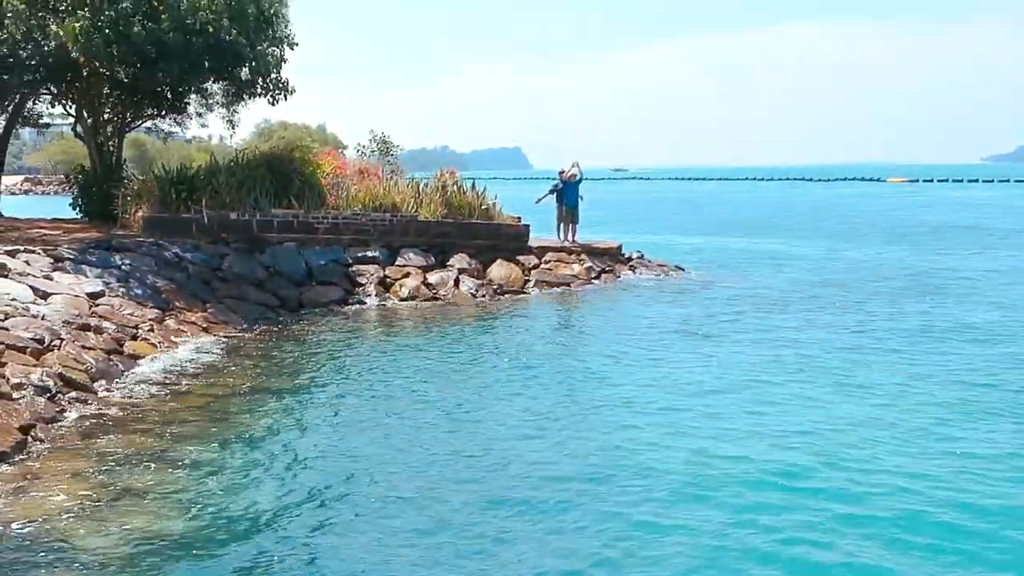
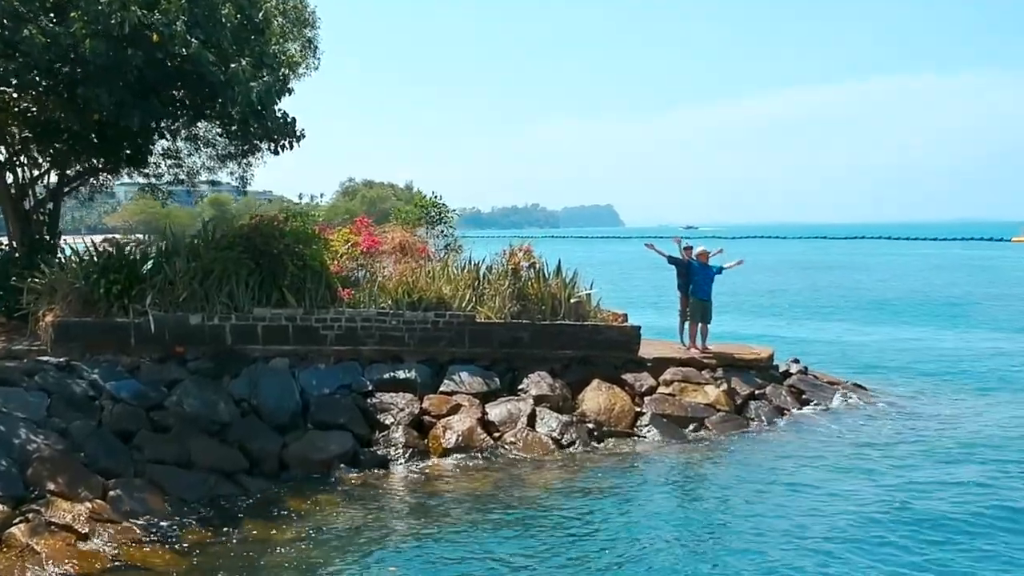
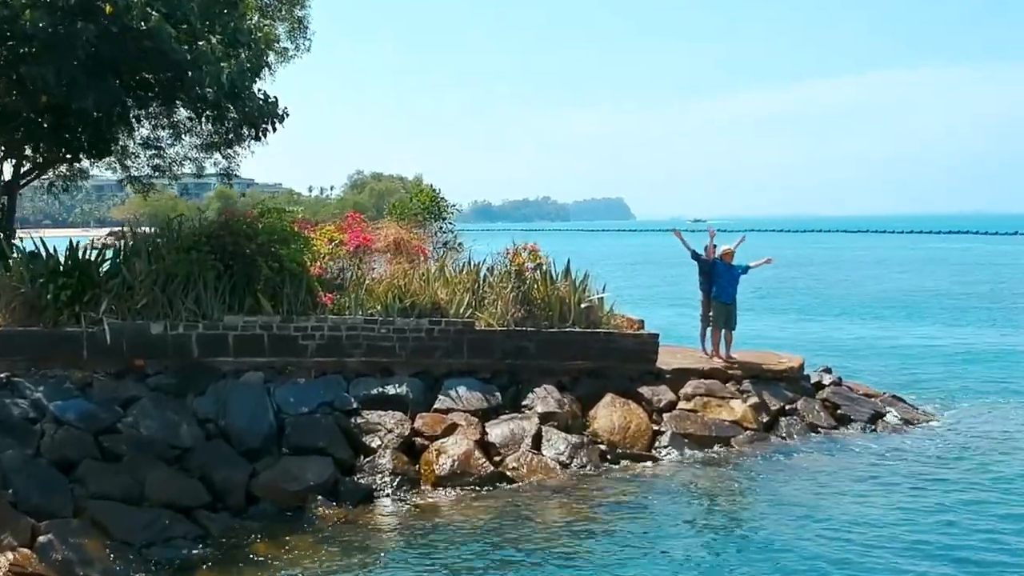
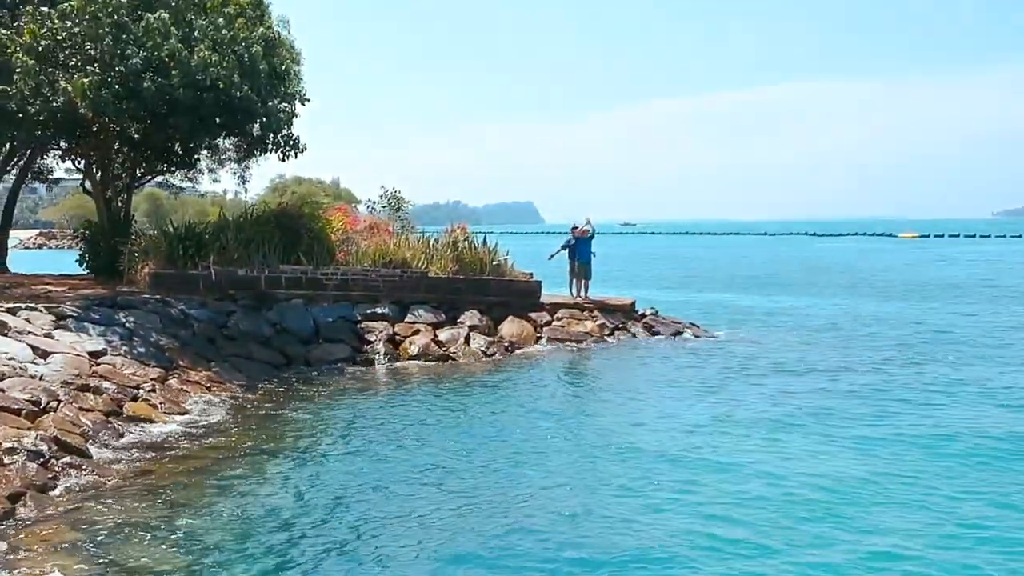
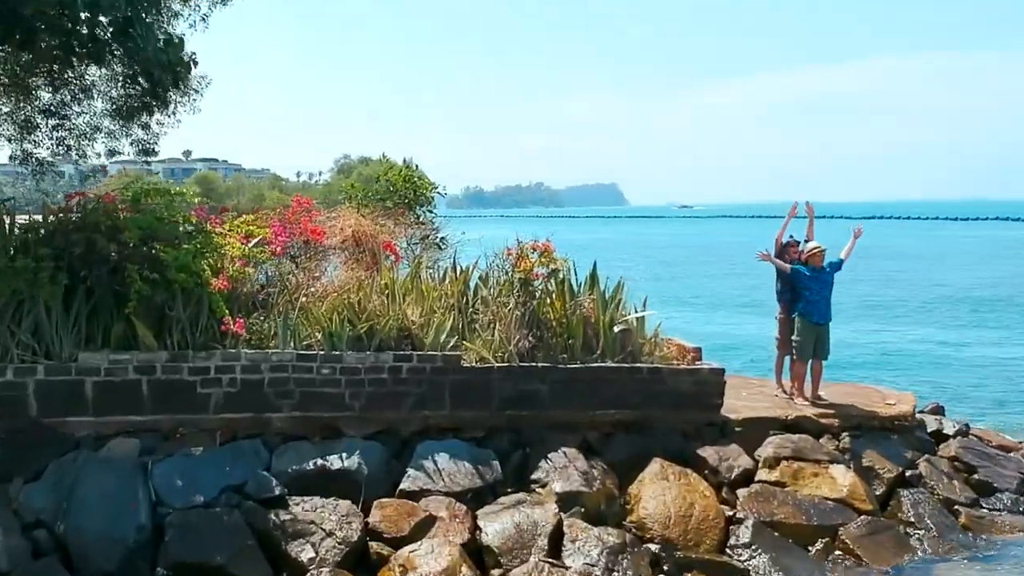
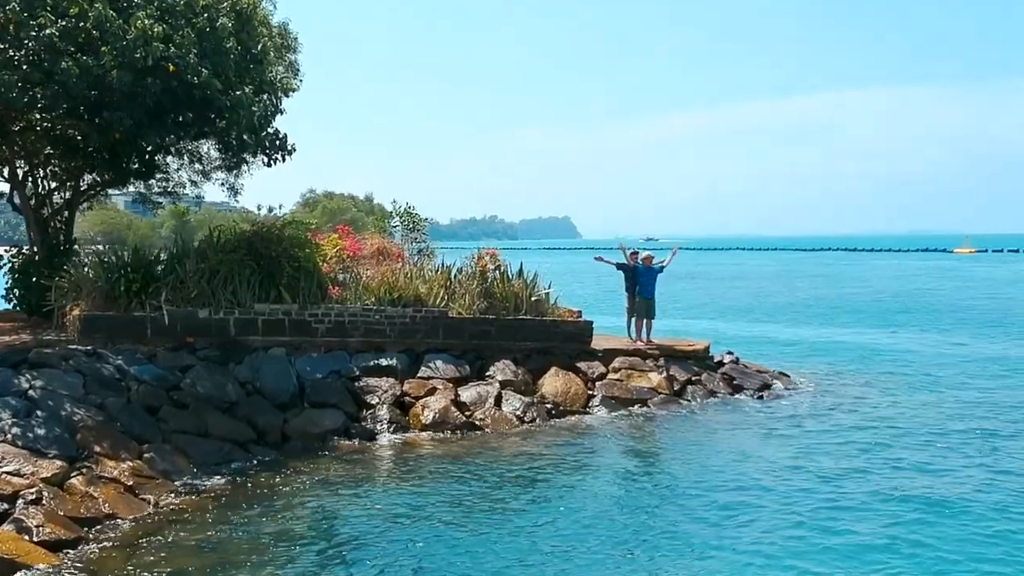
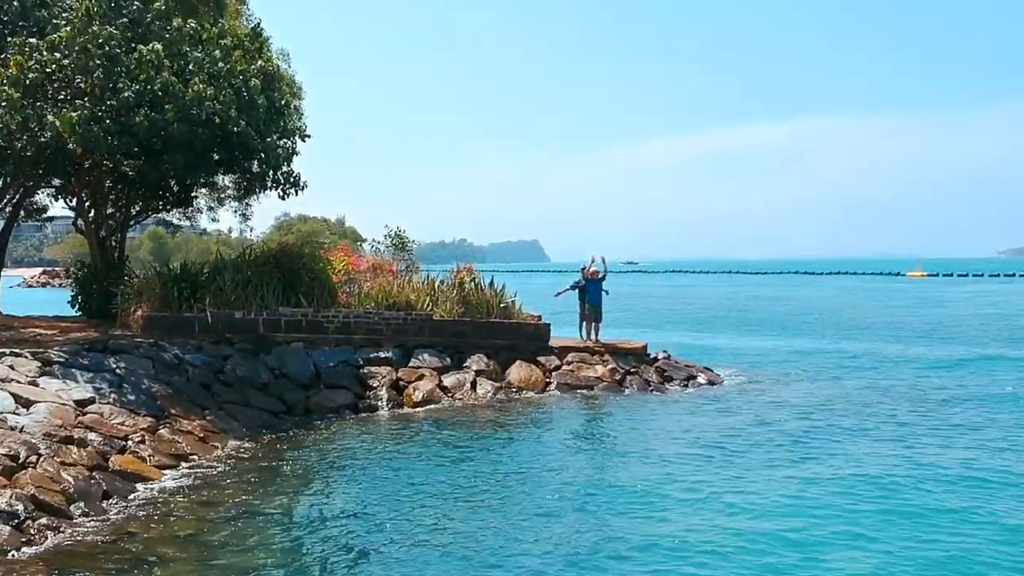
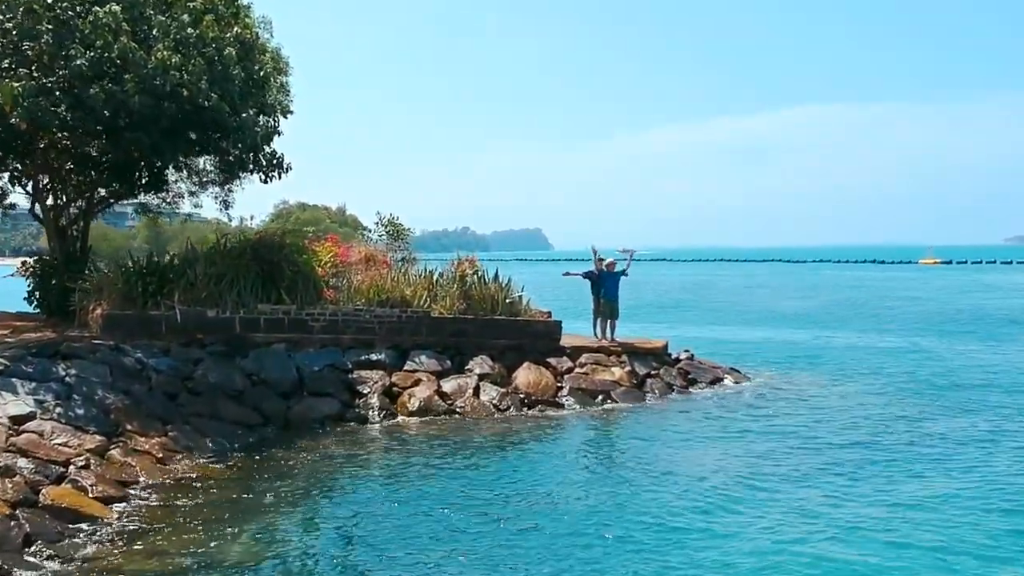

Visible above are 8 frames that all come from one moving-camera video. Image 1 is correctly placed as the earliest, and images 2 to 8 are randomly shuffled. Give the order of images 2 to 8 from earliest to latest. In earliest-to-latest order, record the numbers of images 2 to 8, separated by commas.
4, 7, 8, 6, 2, 3, 5
